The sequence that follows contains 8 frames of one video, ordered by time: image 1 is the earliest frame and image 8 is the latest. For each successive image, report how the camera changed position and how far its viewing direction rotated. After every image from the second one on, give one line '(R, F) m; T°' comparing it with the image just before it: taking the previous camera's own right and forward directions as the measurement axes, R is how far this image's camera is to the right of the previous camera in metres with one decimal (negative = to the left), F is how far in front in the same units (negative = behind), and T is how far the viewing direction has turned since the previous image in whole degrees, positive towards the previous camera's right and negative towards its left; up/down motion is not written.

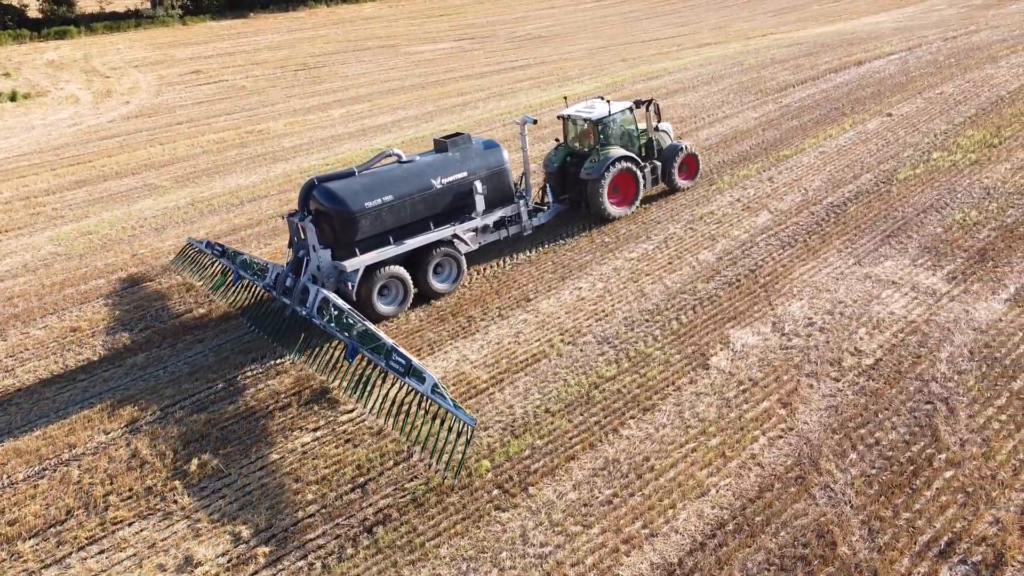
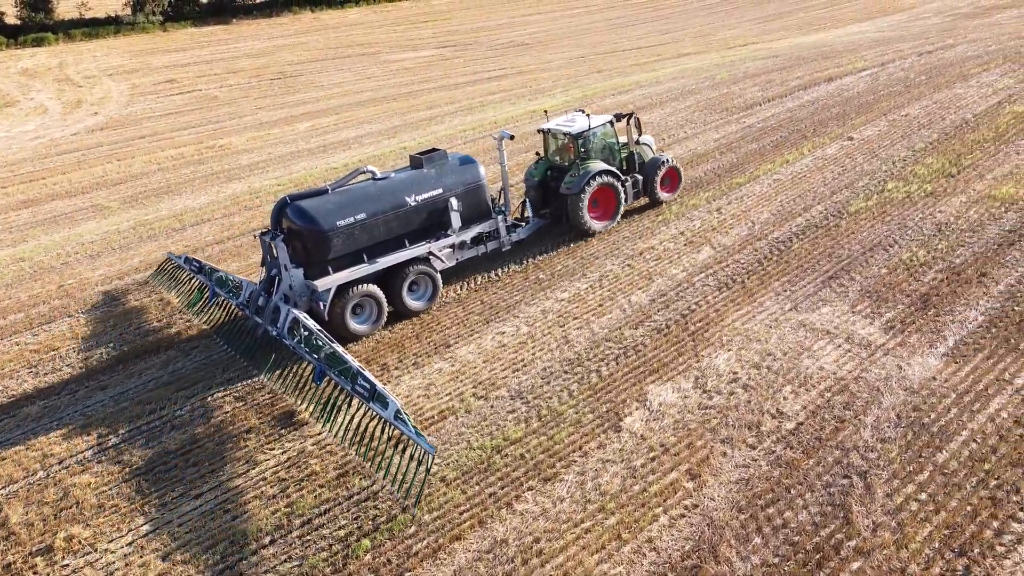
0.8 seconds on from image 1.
(+0.8, +0.5) m; 0°
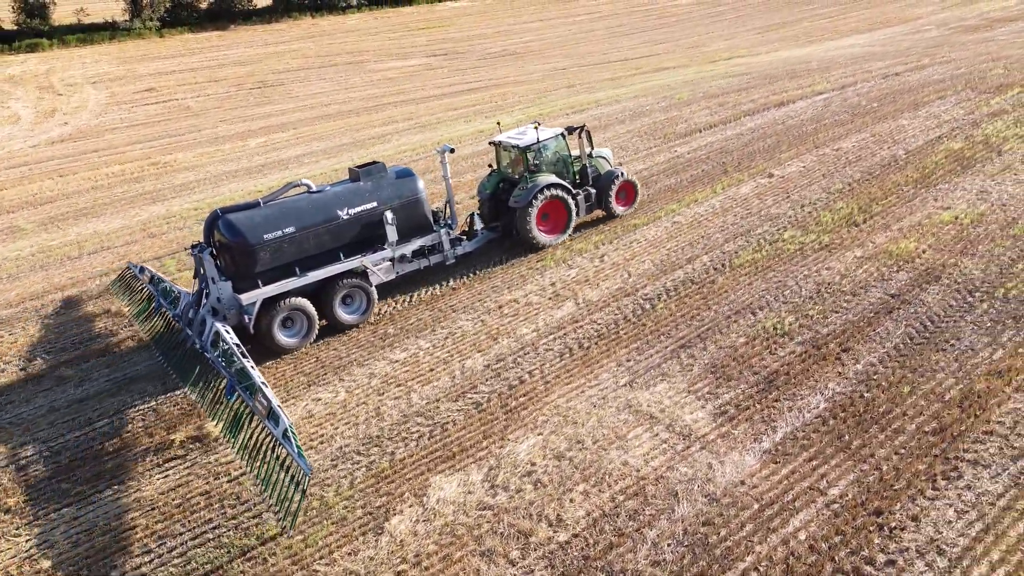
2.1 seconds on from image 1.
(+2.0, +0.7) m; -2°
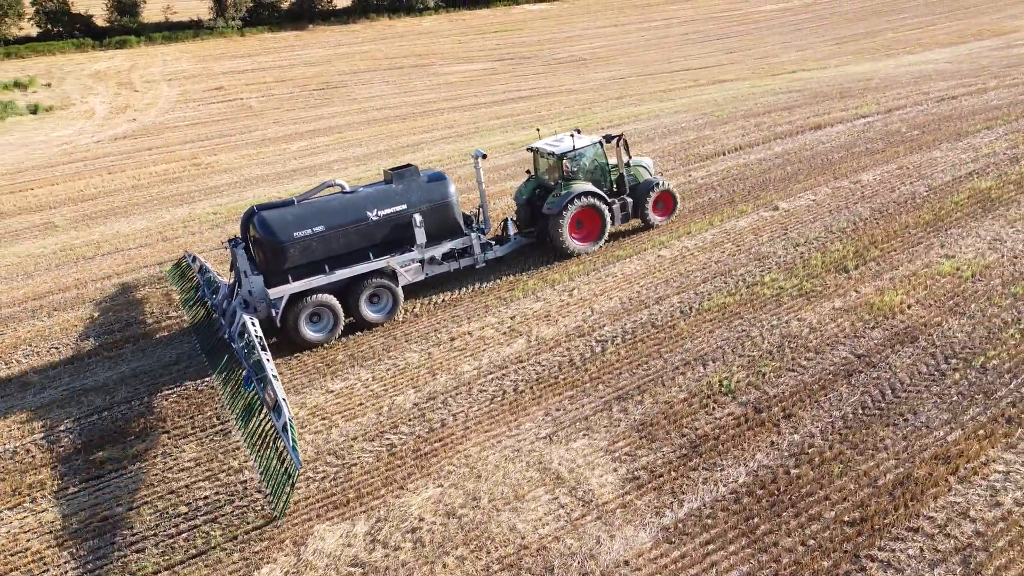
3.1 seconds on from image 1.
(+1.3, +0.4) m; -6°
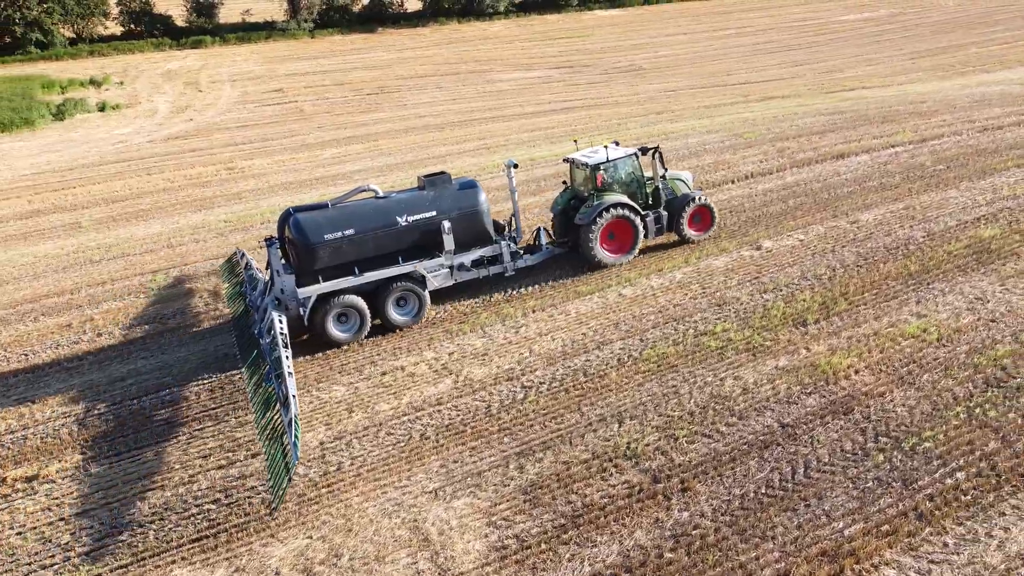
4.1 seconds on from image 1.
(+1.5, +0.4) m; -6°
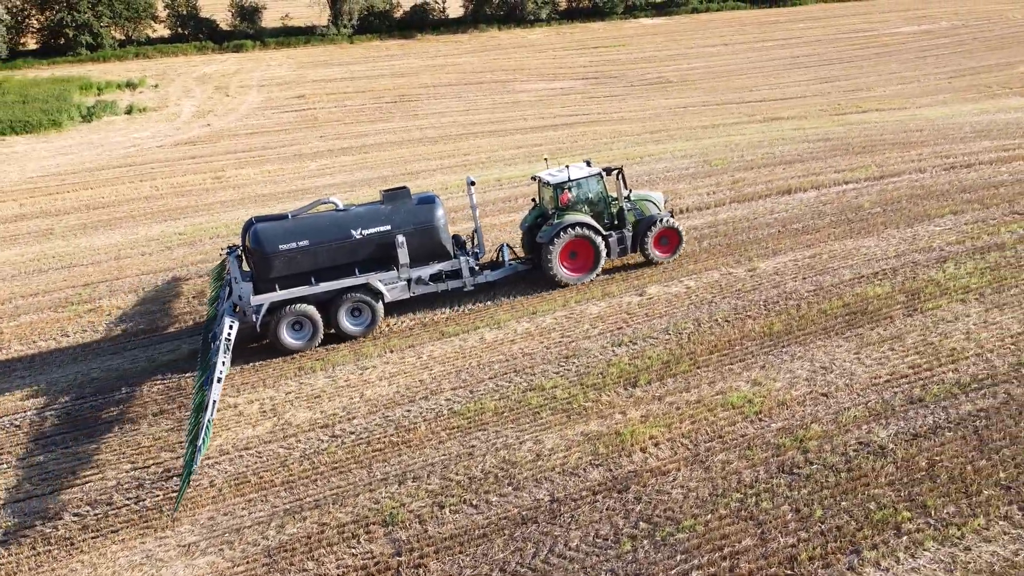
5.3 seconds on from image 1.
(+2.3, +0.3) m; -5°
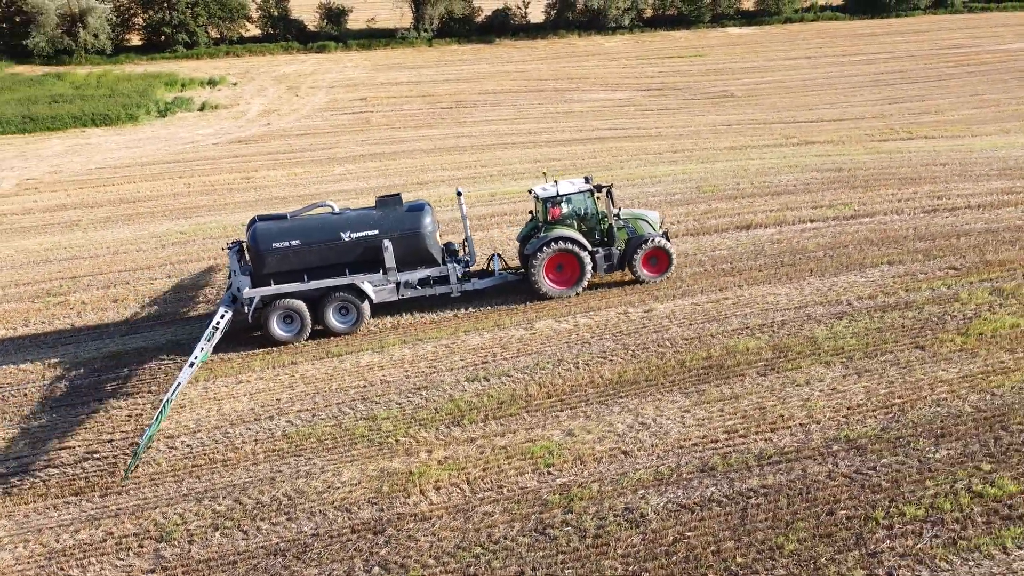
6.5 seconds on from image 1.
(+2.6, +0.1) m; -8°
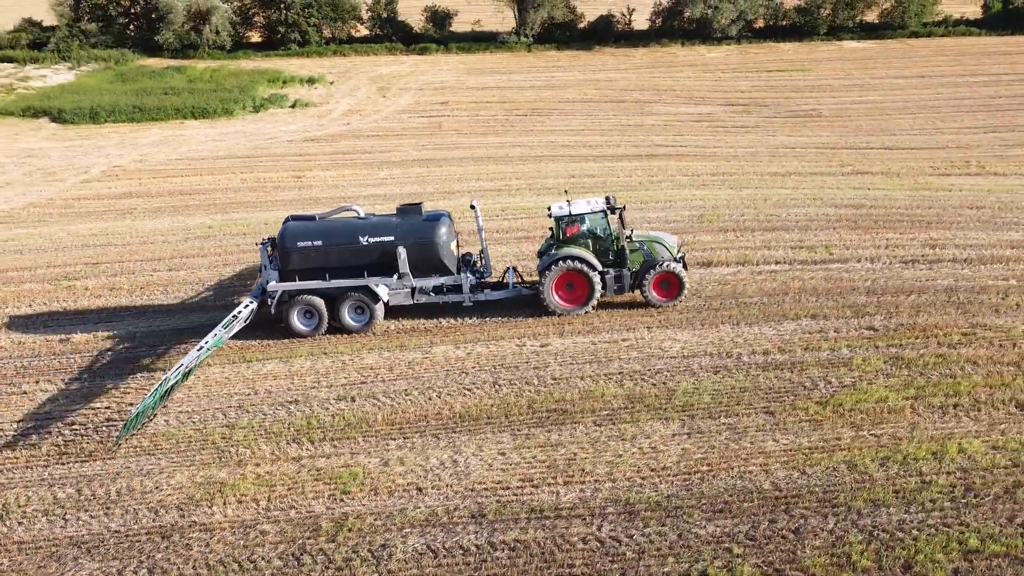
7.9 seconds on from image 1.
(+2.7, +0.1) m; -9°
